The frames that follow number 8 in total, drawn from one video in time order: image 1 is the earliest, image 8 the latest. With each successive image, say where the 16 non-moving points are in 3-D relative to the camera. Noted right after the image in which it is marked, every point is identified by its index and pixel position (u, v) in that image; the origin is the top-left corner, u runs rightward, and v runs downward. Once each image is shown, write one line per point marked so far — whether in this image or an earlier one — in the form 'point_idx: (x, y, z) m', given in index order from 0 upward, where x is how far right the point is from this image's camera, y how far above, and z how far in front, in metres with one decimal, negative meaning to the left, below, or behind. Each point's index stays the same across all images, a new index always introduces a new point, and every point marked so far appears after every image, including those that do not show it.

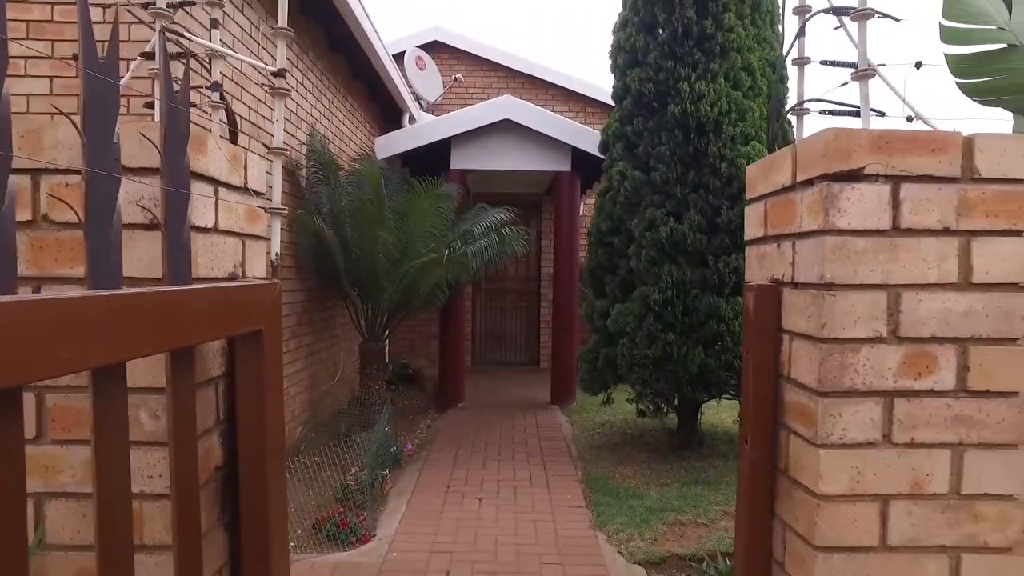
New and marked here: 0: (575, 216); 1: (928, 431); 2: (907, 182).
0: (+0.7, +0.8, +7.2) m
1: (+0.8, -0.3, +1.2) m
2: (+0.7, +0.2, +1.2) m
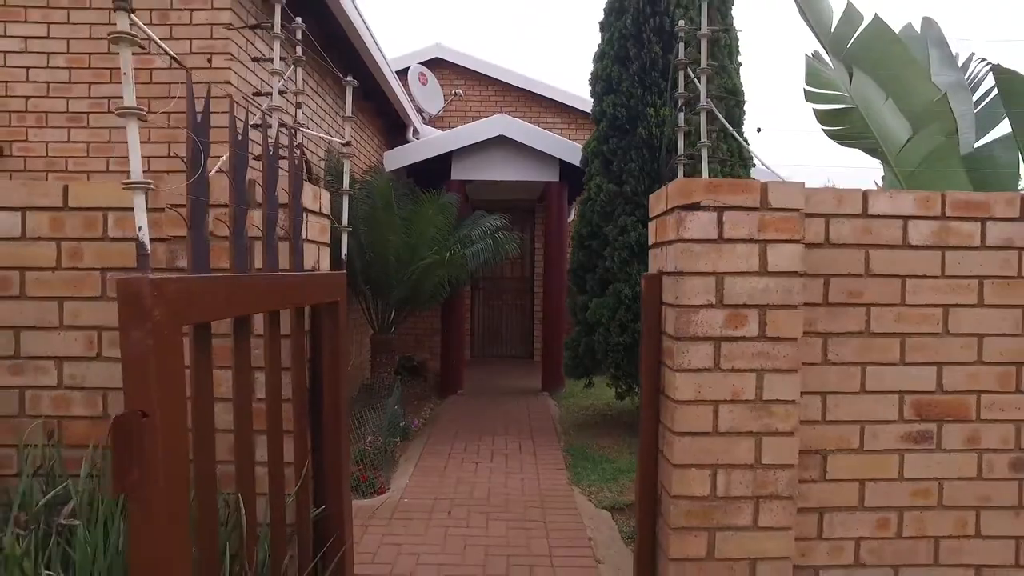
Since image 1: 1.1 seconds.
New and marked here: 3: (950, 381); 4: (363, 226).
0: (+0.6, +0.8, +8.0) m
1: (+0.7, -0.2, +2.0) m
2: (+0.6, +0.2, +2.0) m
3: (+1.5, -0.3, +2.2) m
4: (-1.4, +0.6, +6.2) m
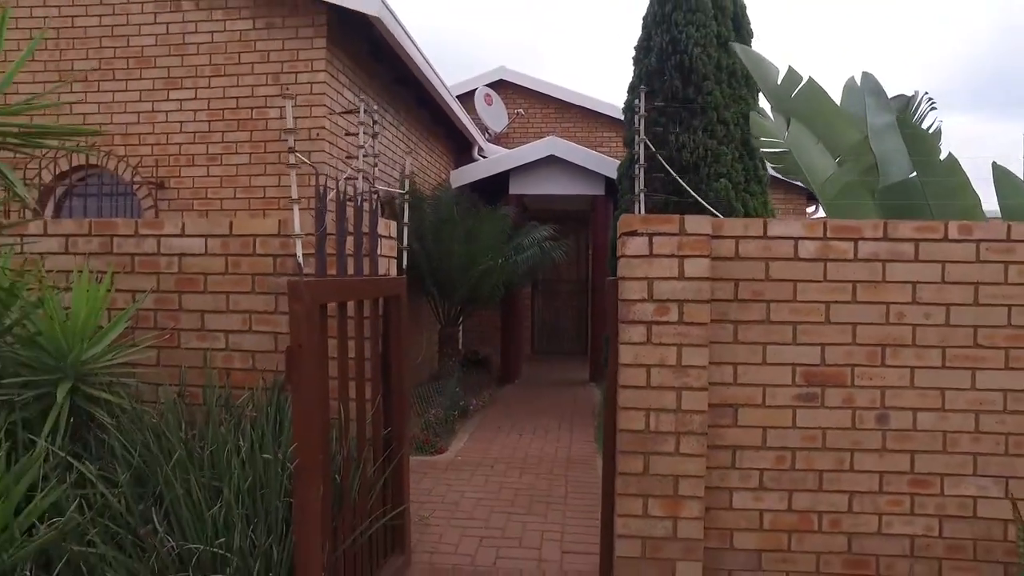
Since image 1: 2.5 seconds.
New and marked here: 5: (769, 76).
0: (+1.3, +0.8, +8.9) m
1: (+0.7, -0.2, +3.0) m
2: (+0.6, +0.2, +3.0) m
3: (+1.5, -0.3, +3.1) m
4: (-0.9, +0.5, +7.4) m
5: (+1.5, +1.2, +3.9) m
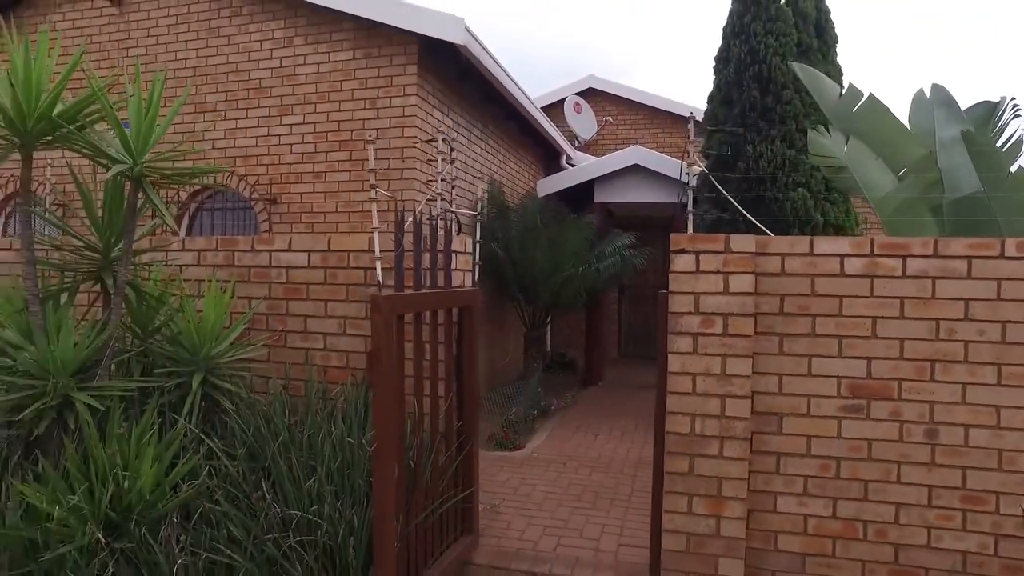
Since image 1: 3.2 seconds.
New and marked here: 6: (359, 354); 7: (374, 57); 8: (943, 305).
0: (+2.4, +0.7, +9.0) m
1: (+1.0, -0.3, +3.2) m
2: (+0.9, +0.2, +3.2) m
3: (+1.7, -0.4, +3.2) m
4: (+0.1, +0.5, +7.8) m
5: (+1.9, +1.1, +4.0) m
6: (-0.8, -0.4, +3.7) m
7: (-1.2, +2.1, +5.9) m
8: (+2.0, -0.1, +3.1) m
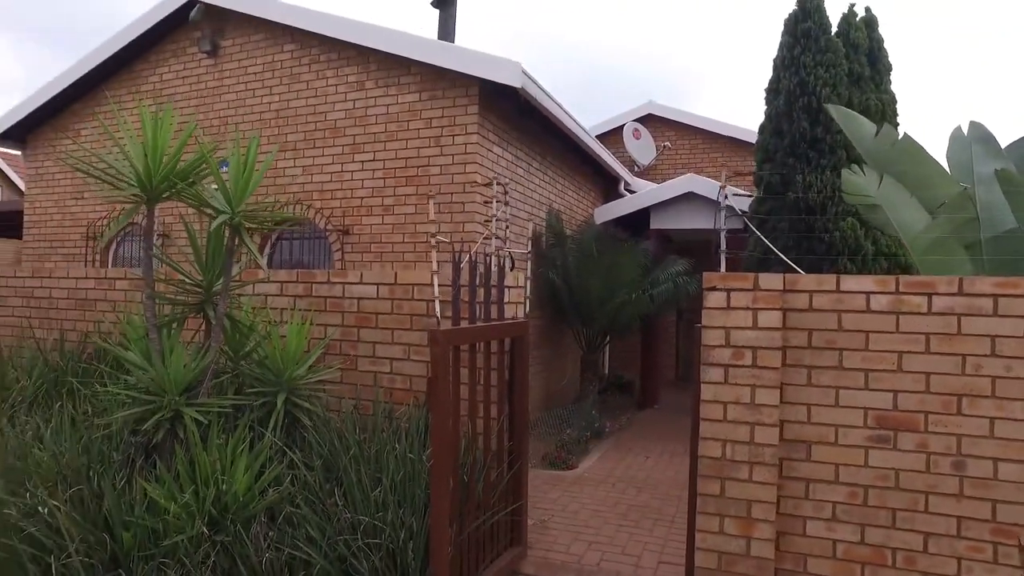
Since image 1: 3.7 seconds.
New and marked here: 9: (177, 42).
0: (+3.2, +0.3, +9.1) m
1: (+1.2, -0.5, +3.4) m
2: (+1.1, 0.0, +3.5) m
3: (+2.0, -0.6, +3.4) m
4: (+0.7, +0.2, +8.1) m
5: (+2.2, +0.9, +4.1) m
6: (-0.6, -0.5, +4.1) m
7: (-0.7, +1.8, +6.4) m
8: (+2.2, -0.3, +3.3) m
9: (-4.1, +3.0, +8.2) m
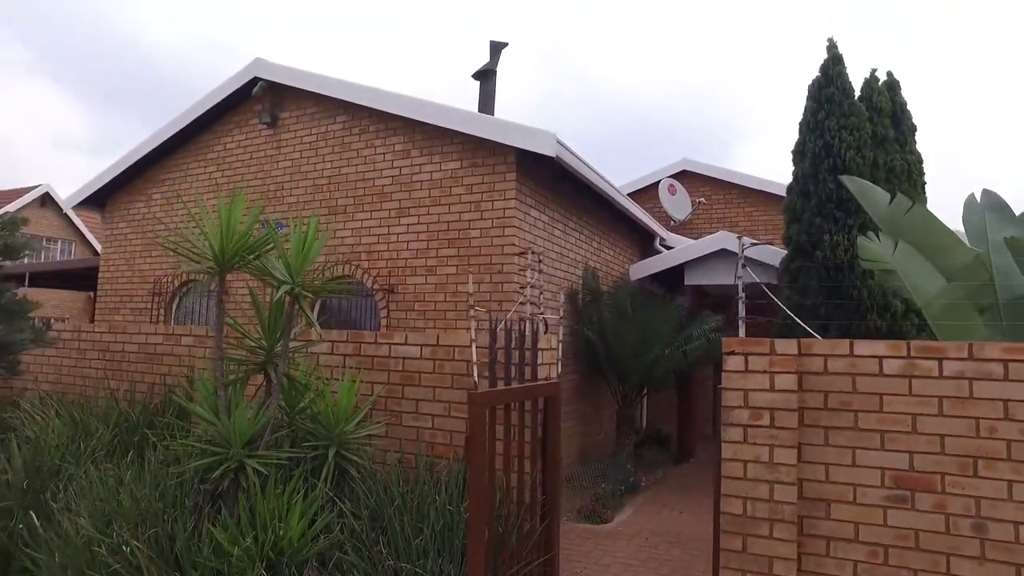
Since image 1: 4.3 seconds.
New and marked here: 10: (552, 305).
0: (+3.7, -0.4, +9.2) m
1: (+1.3, -0.8, +3.6) m
2: (+1.3, -0.4, +3.7) m
3: (+2.1, -0.9, +3.5) m
4: (+1.2, -0.5, +8.3) m
5: (+2.4, +0.5, +4.4) m
6: (-0.3, -0.9, +4.4) m
7: (-0.3, +1.2, +6.9) m
8: (+2.4, -0.6, +3.4) m
9: (-3.6, +2.3, +9.0) m
10: (+0.5, -0.2, +7.7) m
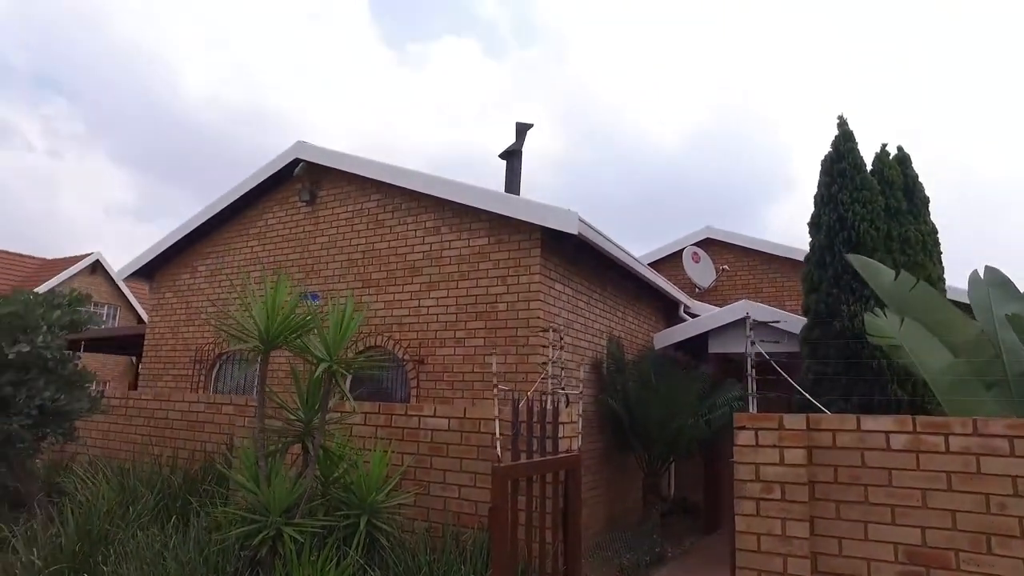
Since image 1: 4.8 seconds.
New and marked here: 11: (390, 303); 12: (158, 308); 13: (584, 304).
0: (+4.1, -1.3, +9.2) m
1: (+1.5, -1.3, +3.8) m
2: (+1.4, -0.8, +3.9) m
3: (+2.2, -1.3, +3.6) m
4: (+1.5, -1.4, +8.5) m
5: (+2.5, 0.0, +4.6) m
6: (-0.2, -1.5, +4.6) m
7: (-0.1, +0.5, +7.3) m
8: (+2.5, -1.0, +3.5) m
9: (-3.3, +1.4, +9.6) m
10: (+0.8, -1.0, +7.9) m
11: (-1.4, -0.2, +7.9) m
12: (-5.7, -0.3, +10.7) m
13: (+0.9, -0.2, +8.1) m
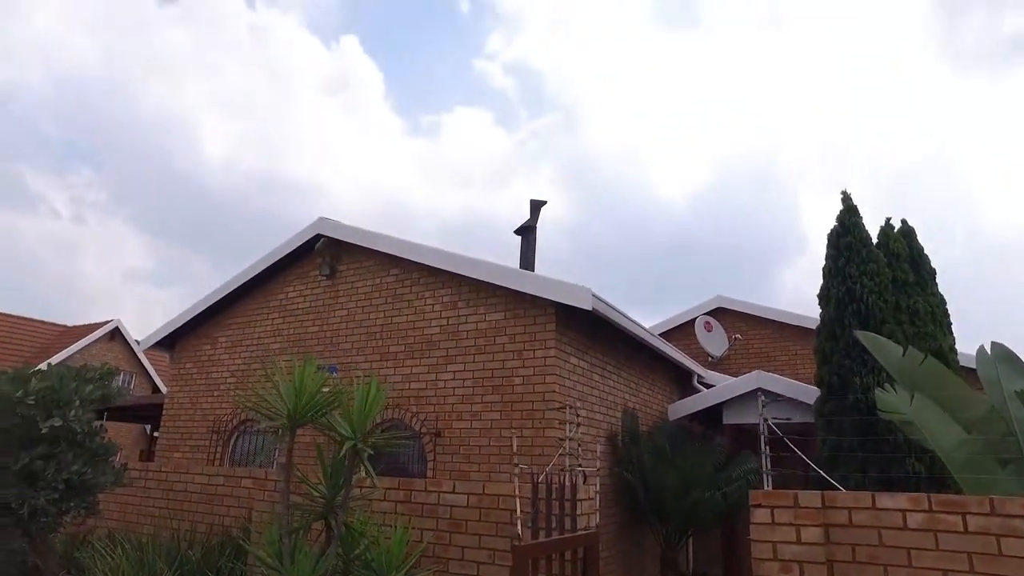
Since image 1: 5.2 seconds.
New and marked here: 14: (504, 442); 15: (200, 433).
0: (+4.3, -2.3, +9.2) m
1: (+1.6, -1.7, +3.8) m
2: (+1.5, -1.3, +3.9) m
3: (+2.3, -1.8, +3.6) m
4: (+1.7, -2.3, +8.5) m
5: (+2.7, -0.5, +4.7) m
6: (-0.1, -2.0, +4.6) m
7: (+0.1, -0.3, +7.5) m
8: (+2.6, -1.4, +3.5) m
9: (-3.1, +0.3, +9.9) m
10: (+0.9, -1.9, +7.9) m
11: (-1.2, -1.1, +8.1) m
12: (-5.4, -1.5, +10.9) m
13: (+1.1, -1.1, +8.2) m
14: (-0.1, -1.6, +7.1) m
15: (-4.7, -2.2, +10.2) m
